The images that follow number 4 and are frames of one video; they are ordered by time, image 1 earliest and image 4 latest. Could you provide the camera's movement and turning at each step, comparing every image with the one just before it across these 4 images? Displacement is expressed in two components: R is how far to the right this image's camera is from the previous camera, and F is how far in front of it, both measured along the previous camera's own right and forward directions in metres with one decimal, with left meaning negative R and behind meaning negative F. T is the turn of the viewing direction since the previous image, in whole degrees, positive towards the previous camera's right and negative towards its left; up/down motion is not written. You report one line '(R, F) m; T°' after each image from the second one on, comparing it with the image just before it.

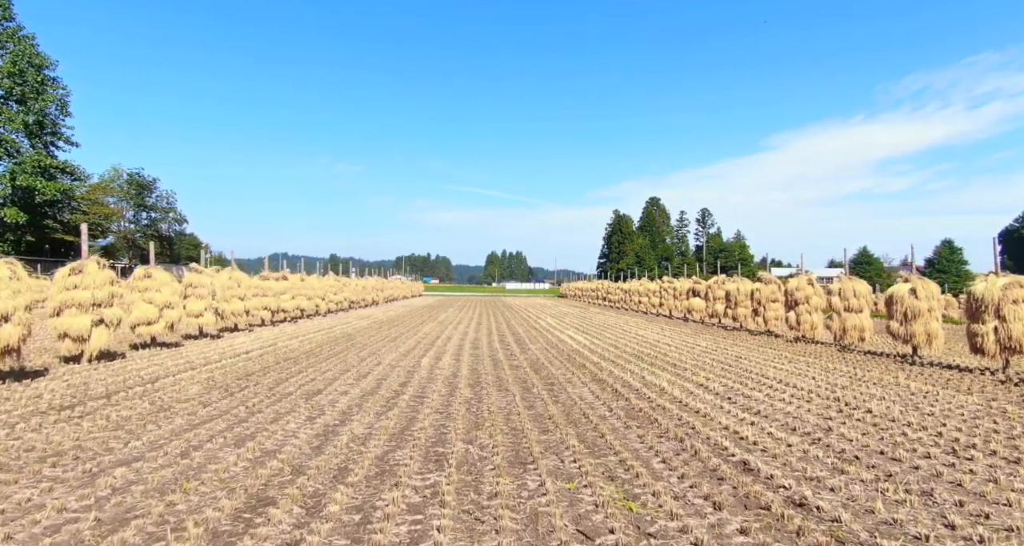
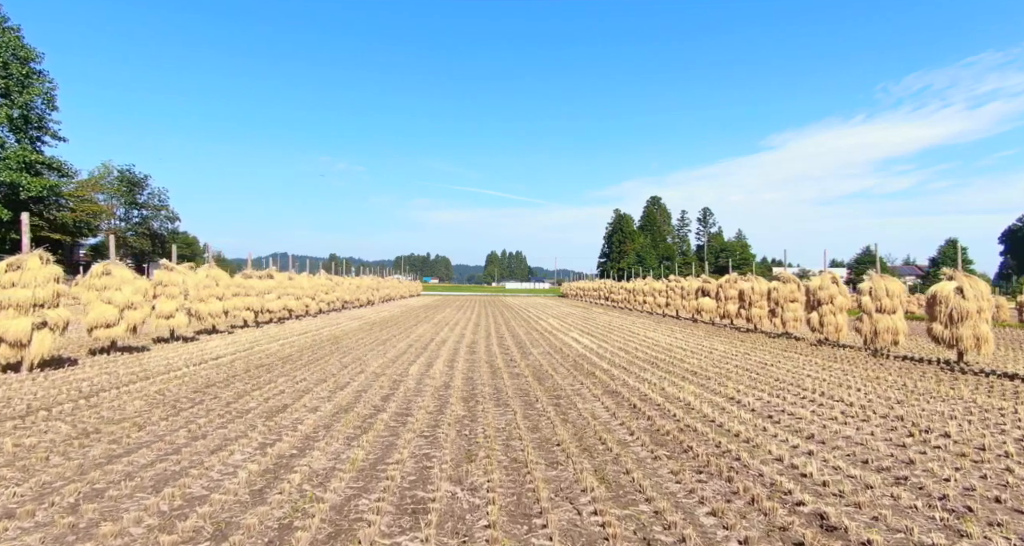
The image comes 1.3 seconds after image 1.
(0.0, +1.7) m; 0°
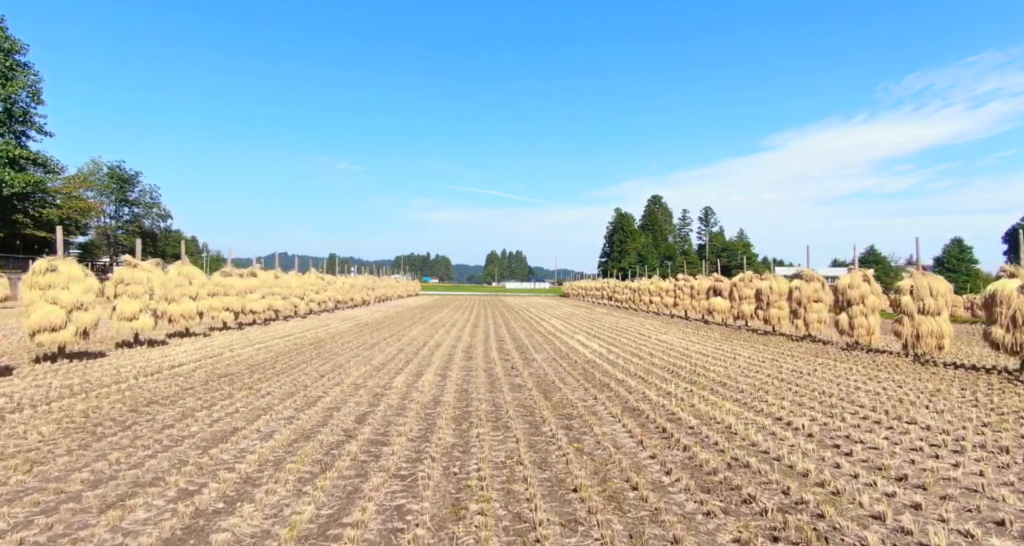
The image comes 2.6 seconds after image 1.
(0.0, +1.8) m; 0°
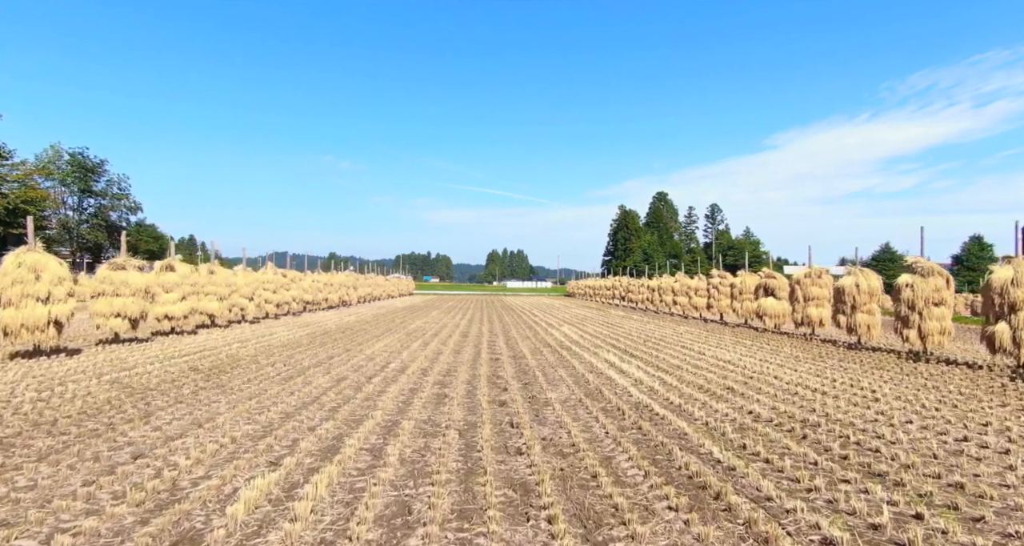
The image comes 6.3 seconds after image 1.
(0.0, +6.2) m; 0°
